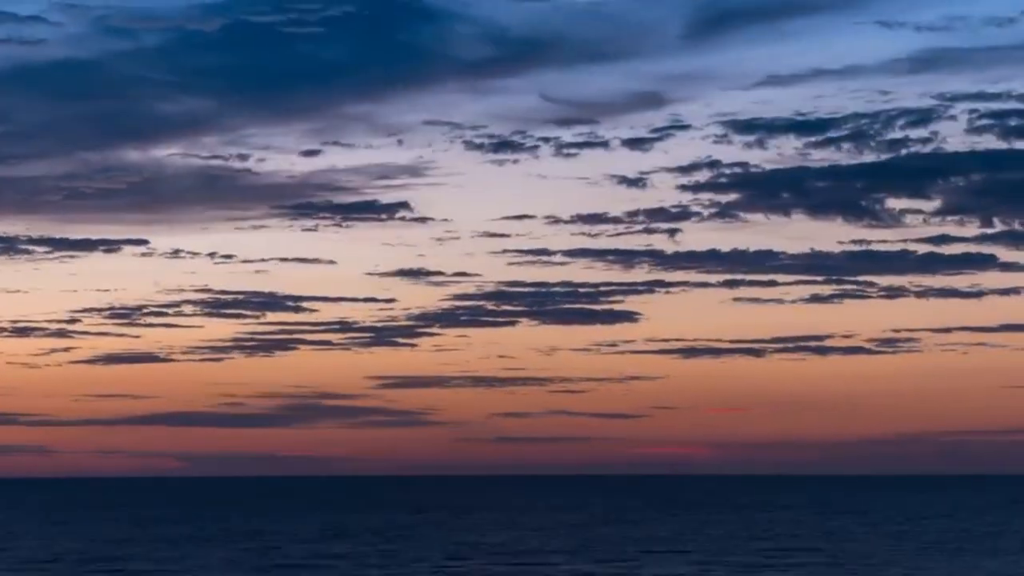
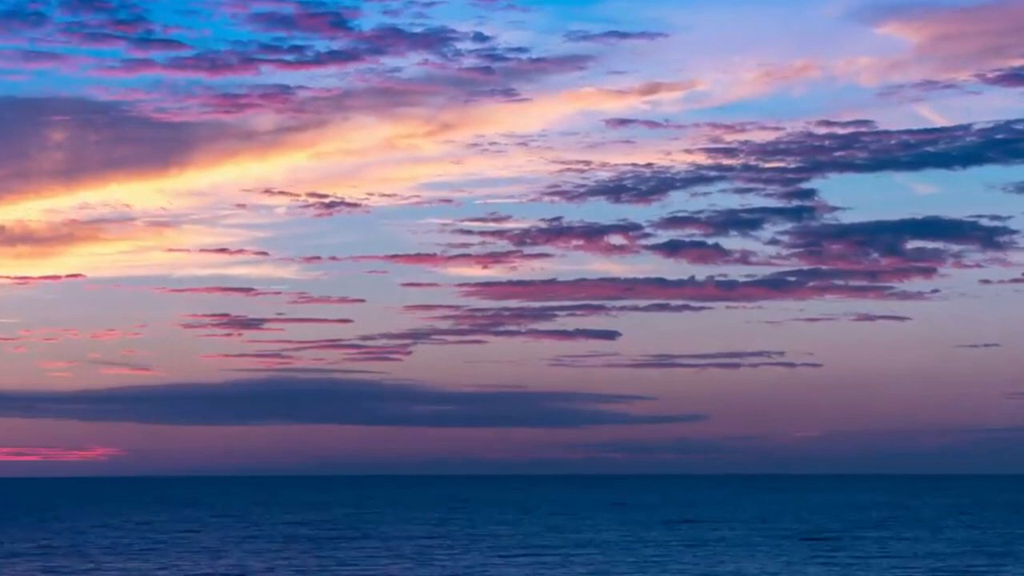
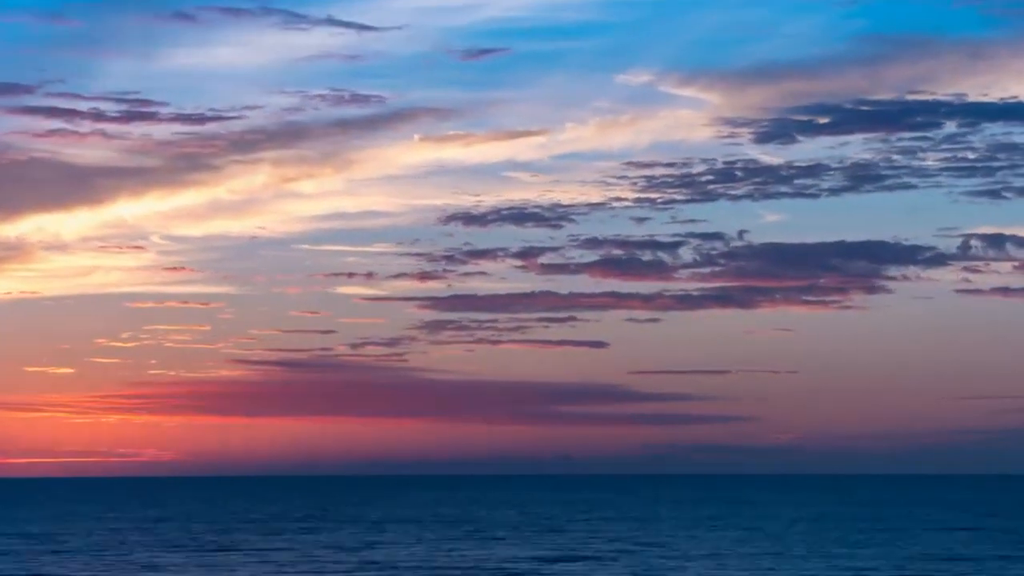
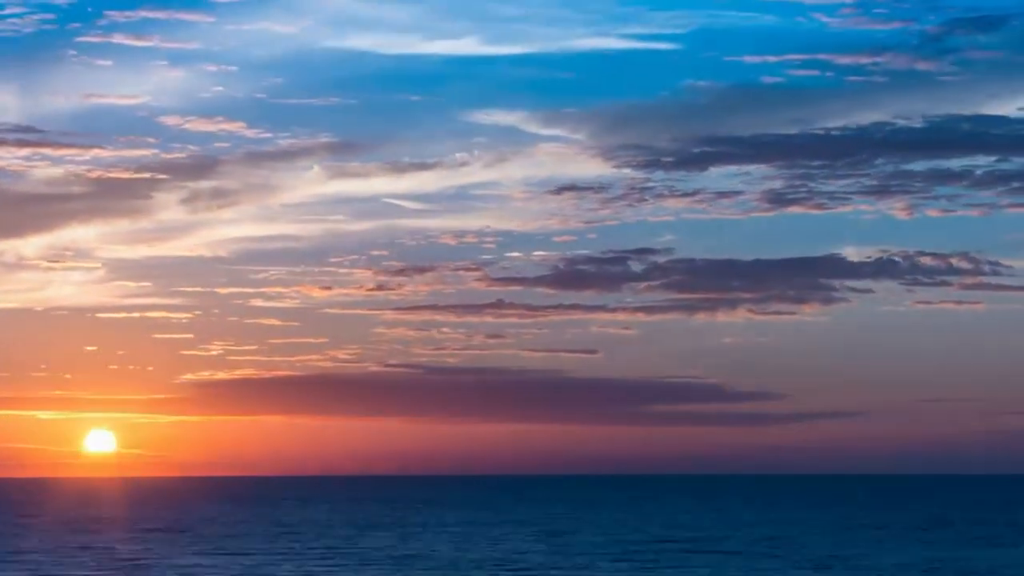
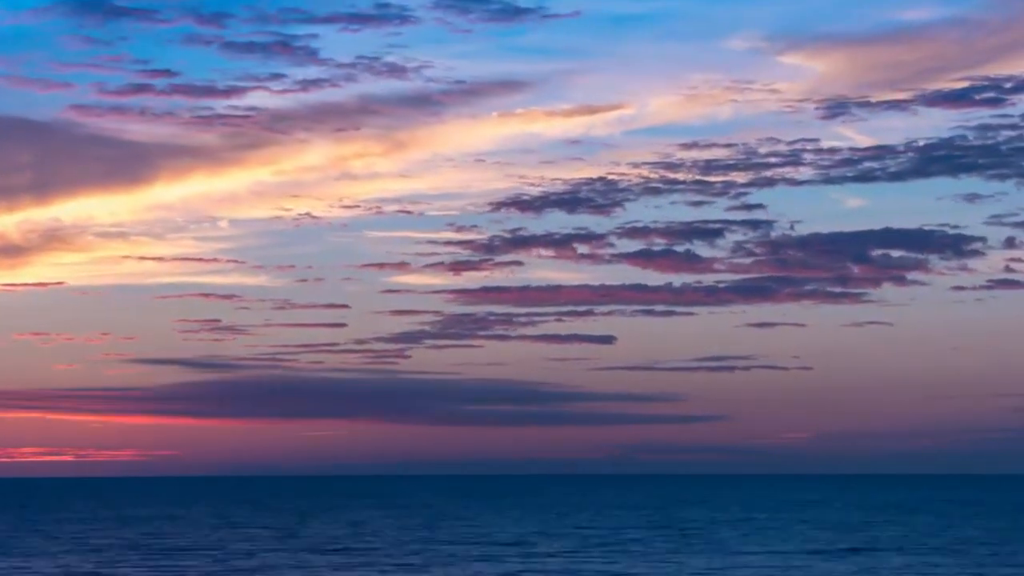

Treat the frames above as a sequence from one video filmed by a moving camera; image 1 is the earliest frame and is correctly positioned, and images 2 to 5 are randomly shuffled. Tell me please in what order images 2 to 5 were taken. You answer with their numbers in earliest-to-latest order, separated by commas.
2, 5, 3, 4
